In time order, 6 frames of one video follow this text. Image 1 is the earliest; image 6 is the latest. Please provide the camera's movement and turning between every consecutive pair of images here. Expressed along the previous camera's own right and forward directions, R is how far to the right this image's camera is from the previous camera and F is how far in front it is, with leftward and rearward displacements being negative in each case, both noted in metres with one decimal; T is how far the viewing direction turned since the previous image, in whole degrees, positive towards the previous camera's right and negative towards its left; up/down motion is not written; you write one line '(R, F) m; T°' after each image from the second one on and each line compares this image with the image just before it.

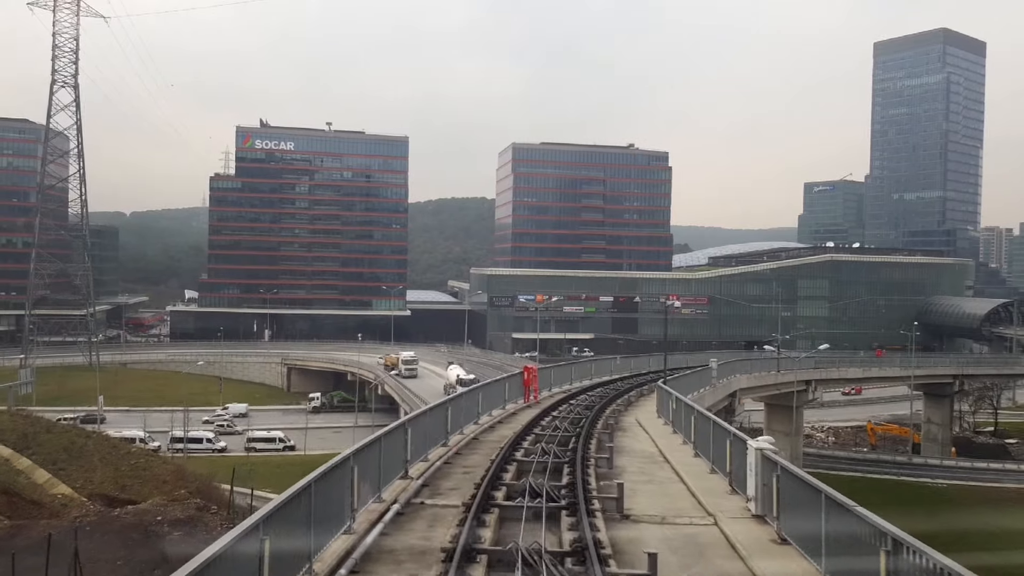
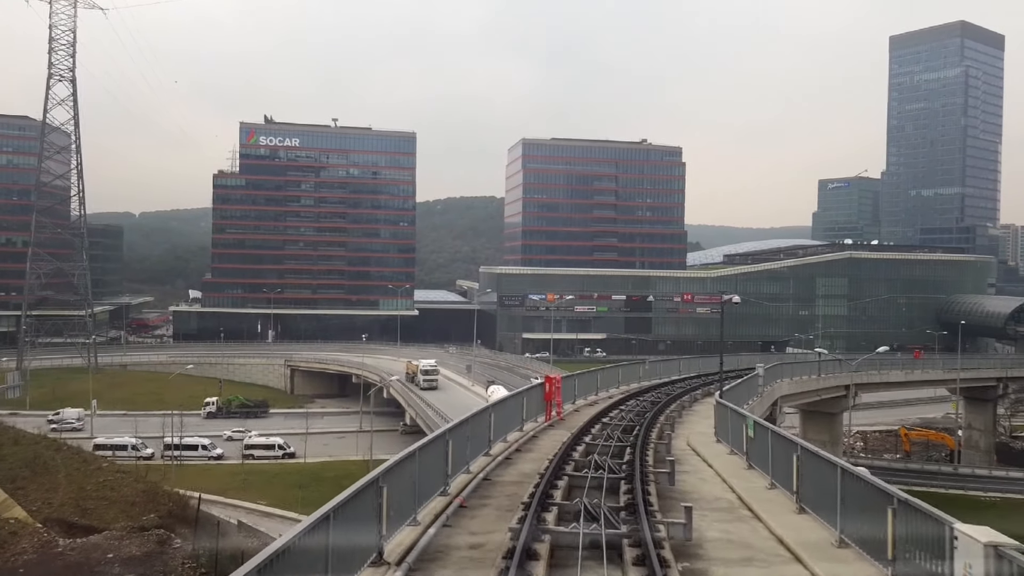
(-0.1, +2.3) m; -1°
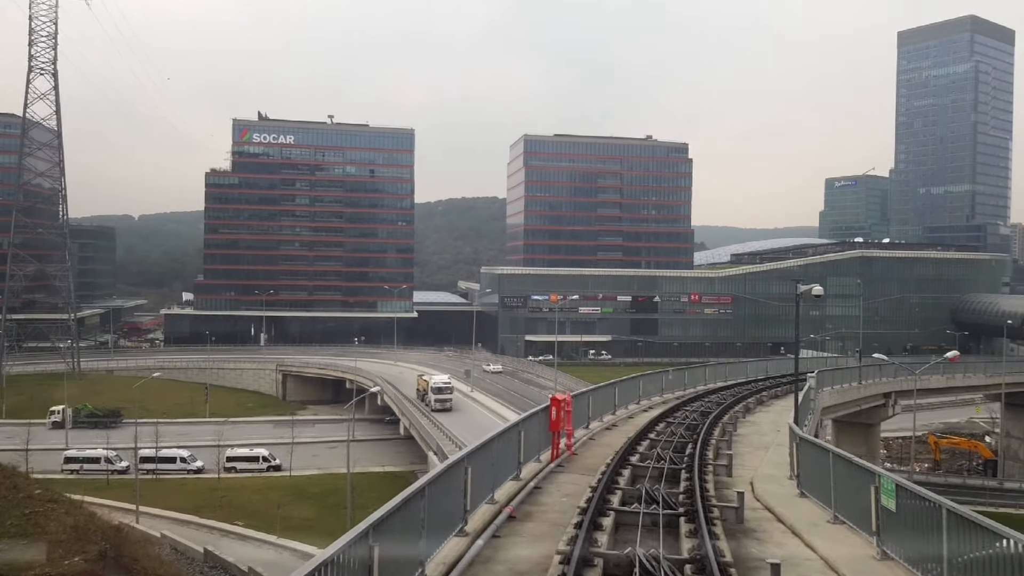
(+0.1, +2.7) m; 0°
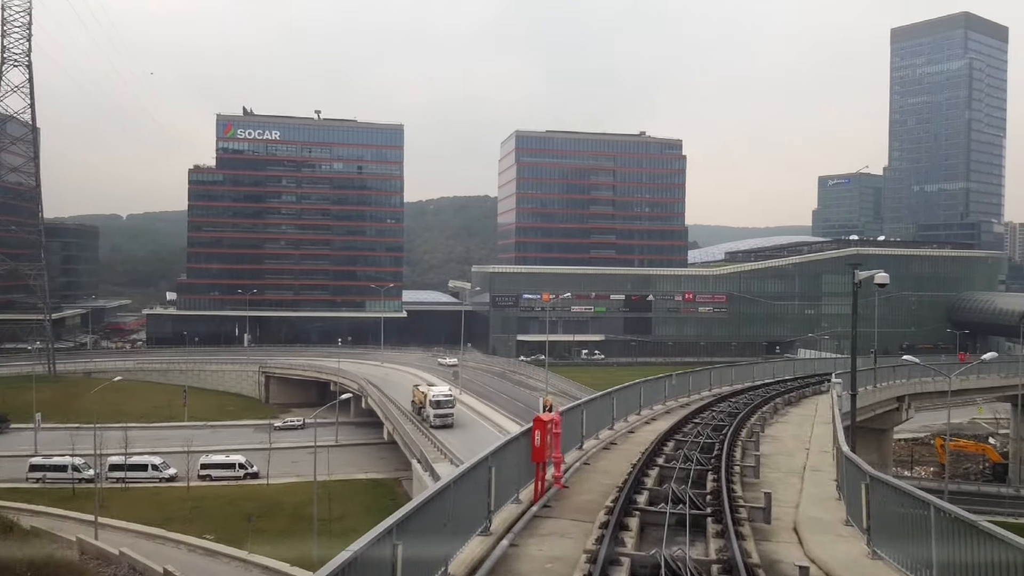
(+0.2, +1.7) m; +1°
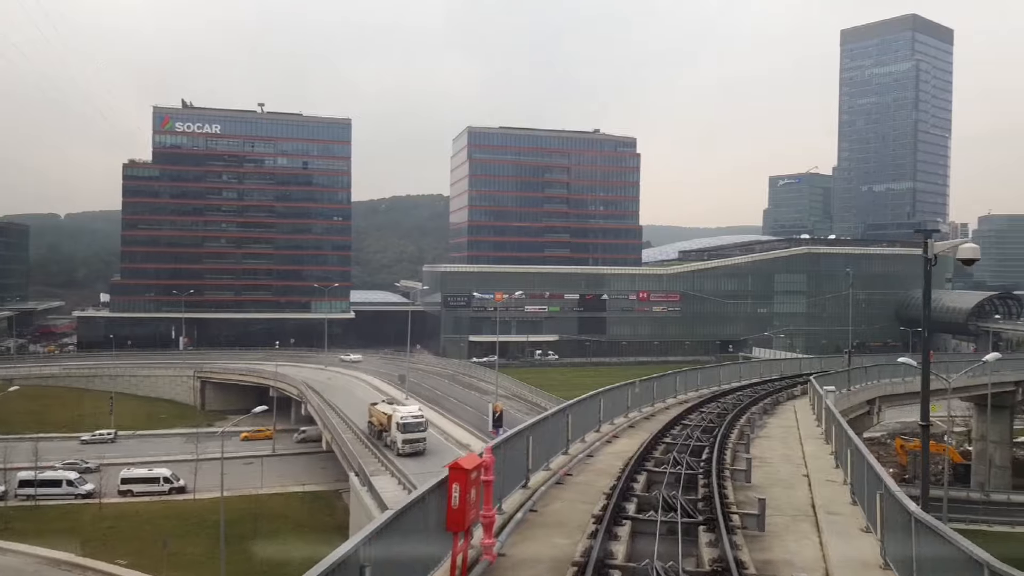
(+0.3, +2.0) m; +4°
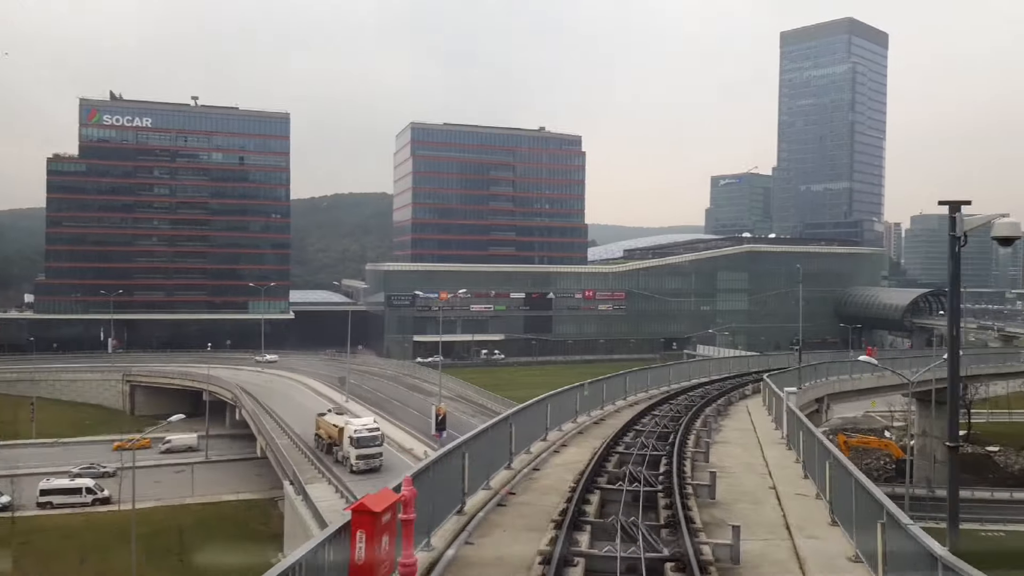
(+0.1, +1.0) m; +4°
